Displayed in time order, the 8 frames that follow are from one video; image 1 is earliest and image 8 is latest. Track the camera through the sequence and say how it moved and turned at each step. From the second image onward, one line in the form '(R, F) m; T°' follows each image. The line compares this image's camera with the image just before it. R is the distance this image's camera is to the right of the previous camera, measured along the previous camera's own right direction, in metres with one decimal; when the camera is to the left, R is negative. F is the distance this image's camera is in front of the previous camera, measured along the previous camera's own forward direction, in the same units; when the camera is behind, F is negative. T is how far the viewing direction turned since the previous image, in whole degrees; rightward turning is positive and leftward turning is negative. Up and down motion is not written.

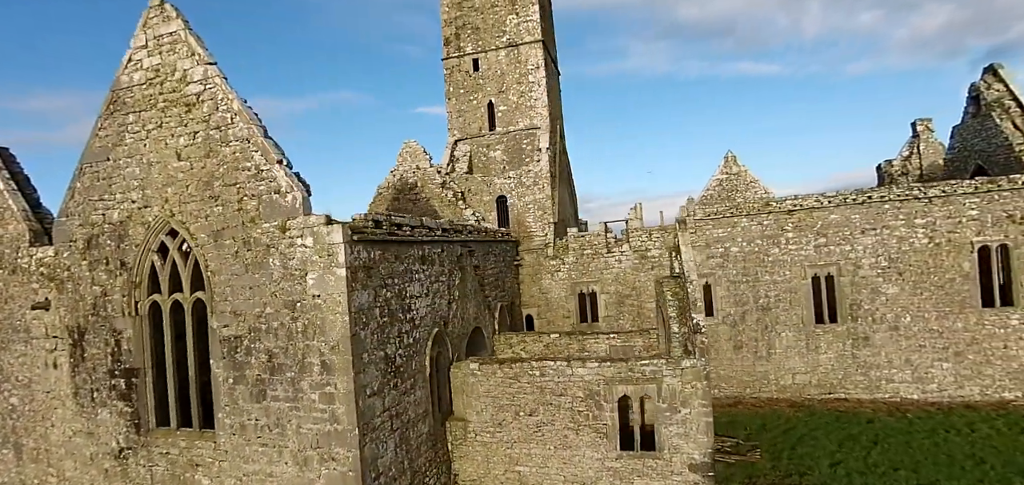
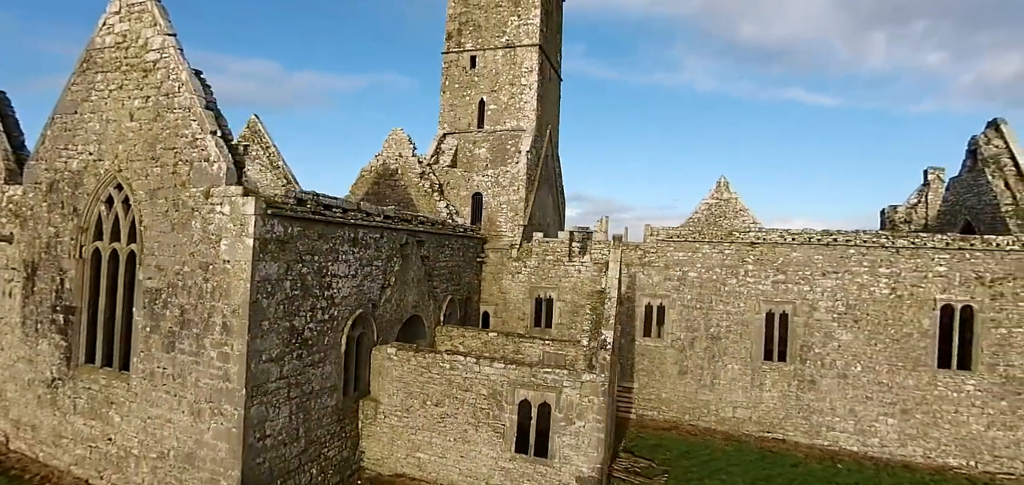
(+1.8, -0.2) m; -4°
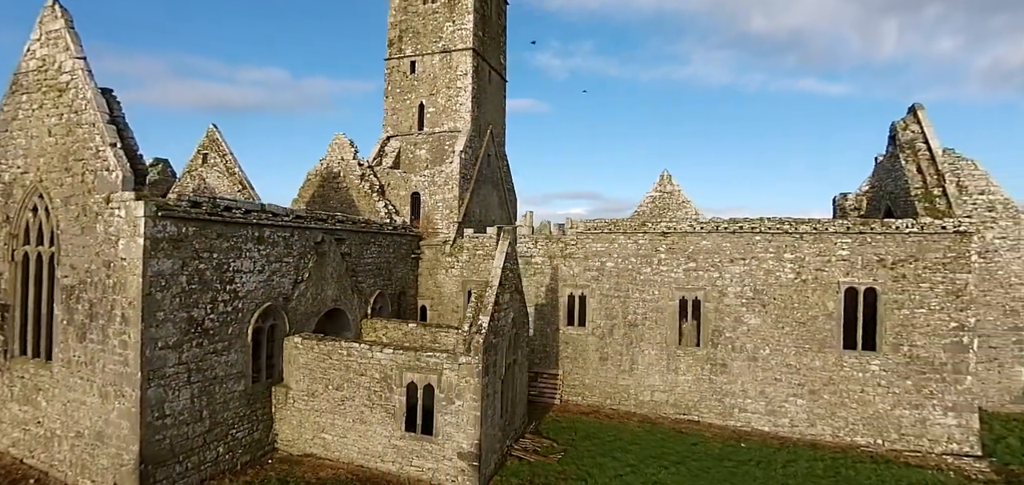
(+2.4, -0.6) m; -2°
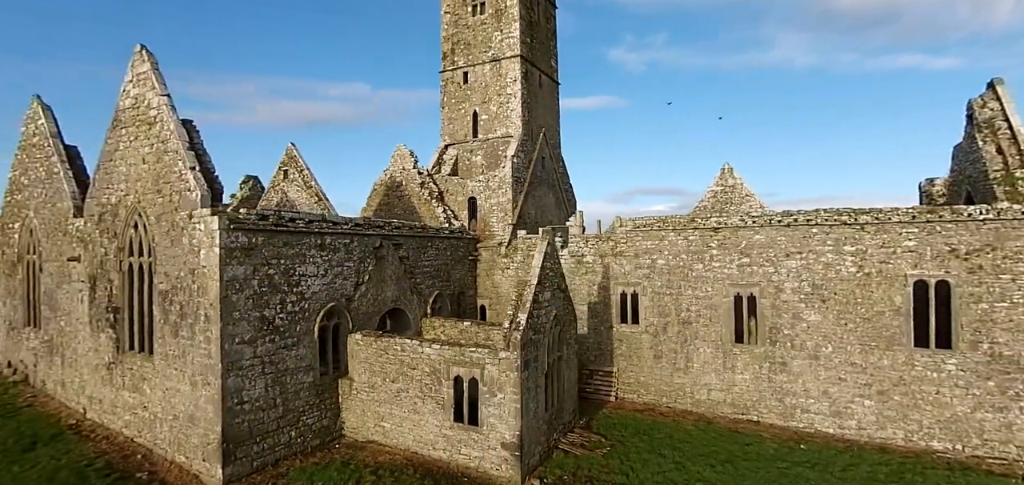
(+0.7, -0.3) m; -8°
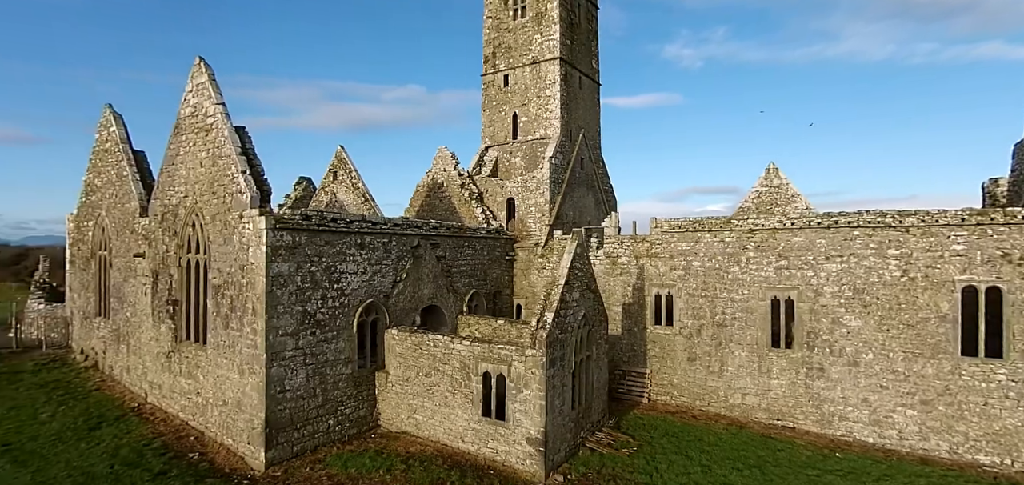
(+0.3, -0.2) m; -5°
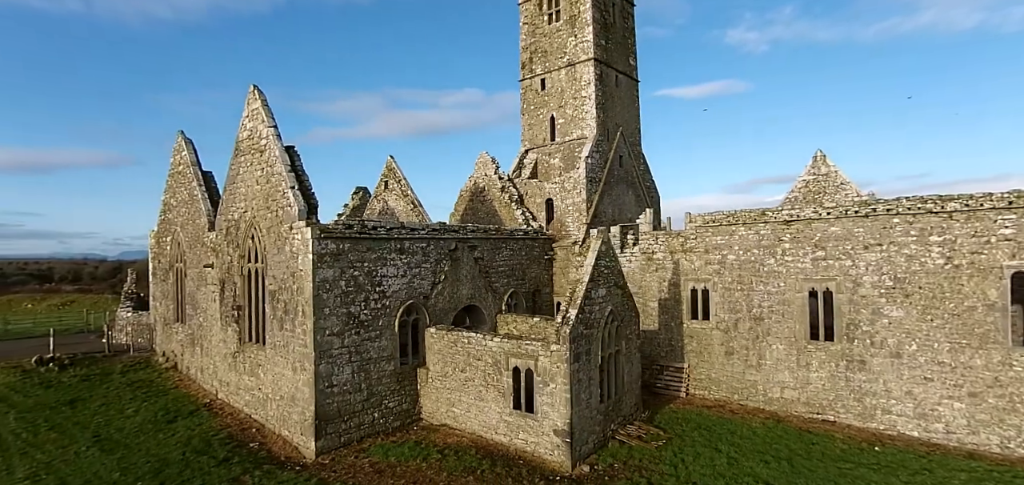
(+0.7, -0.5) m; -6°
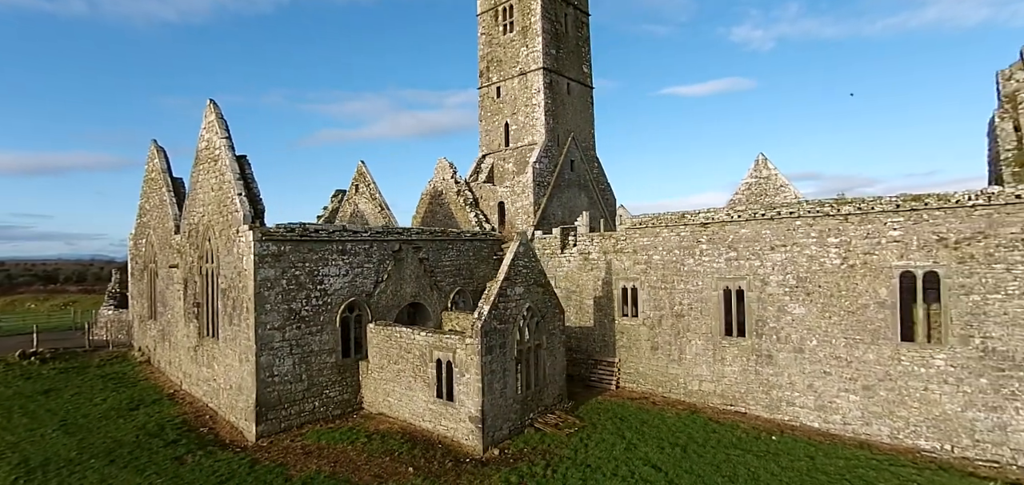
(+2.0, -0.8) m; -2°
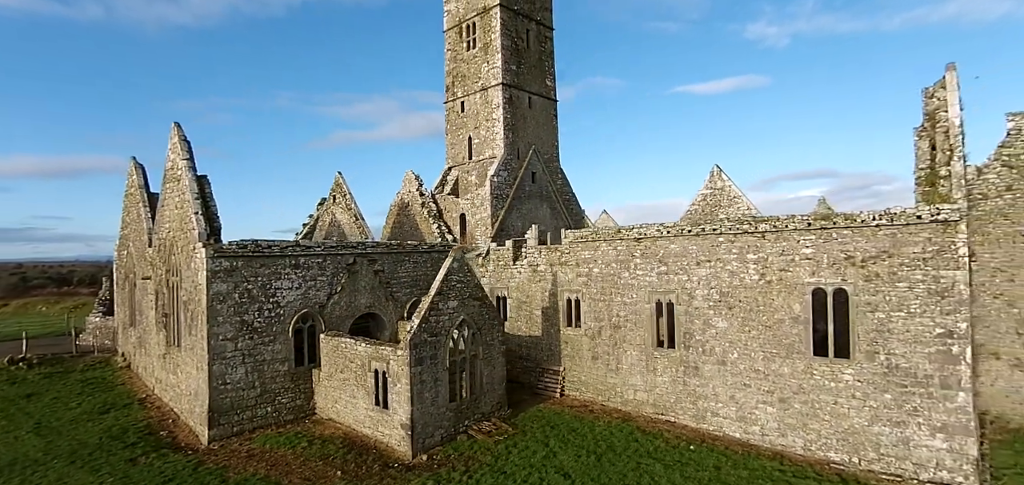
(+2.0, -0.5) m; -2°
